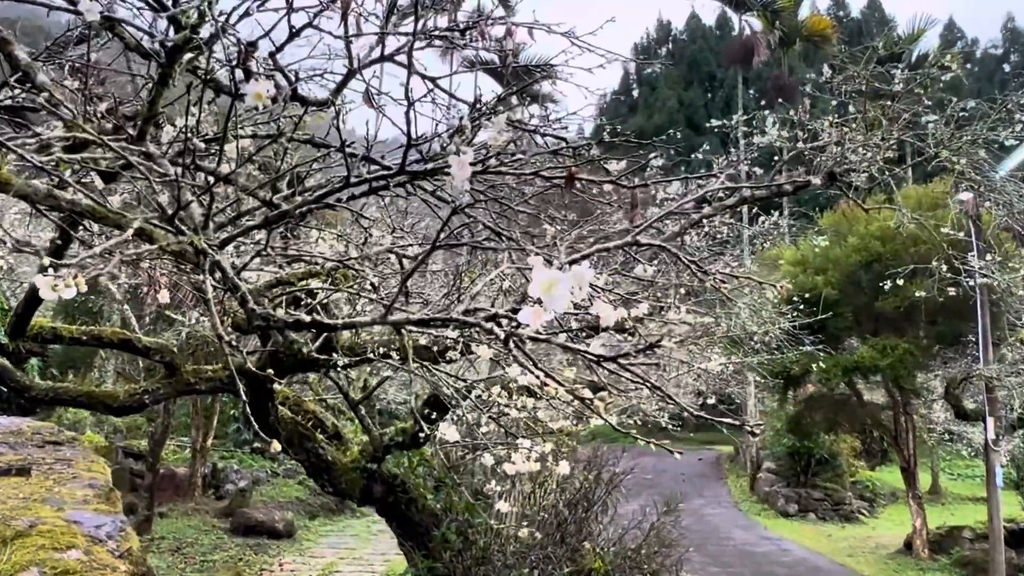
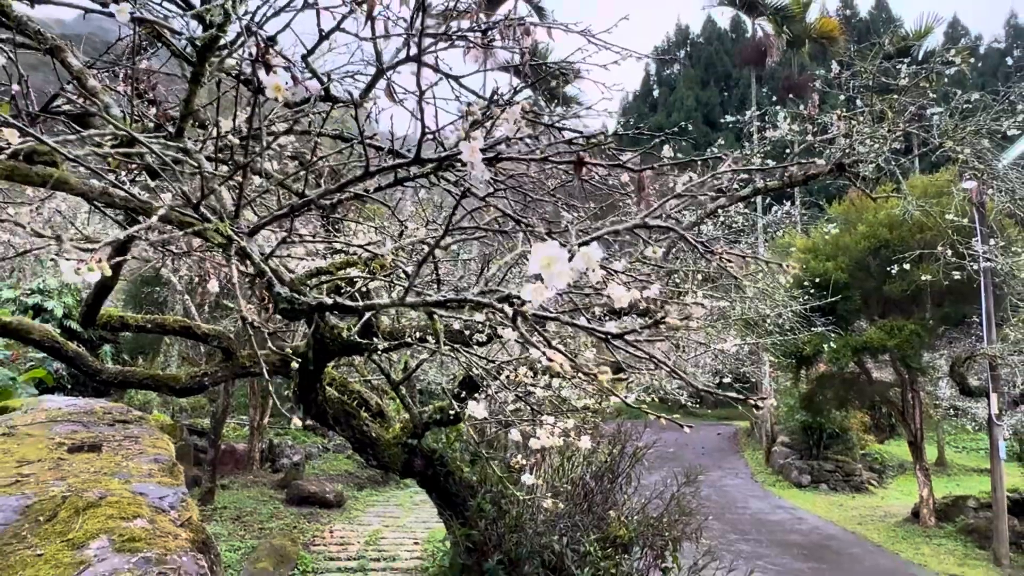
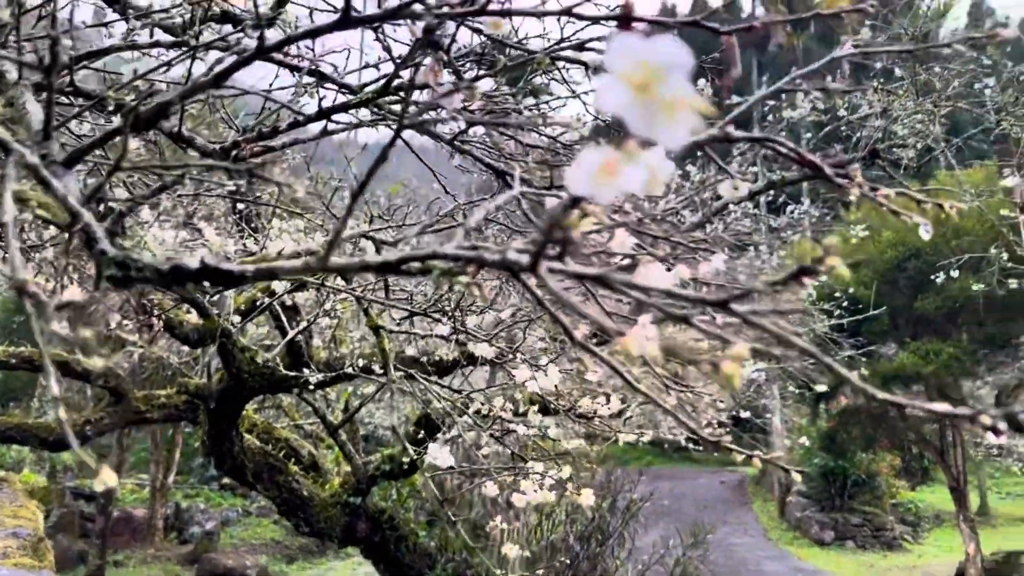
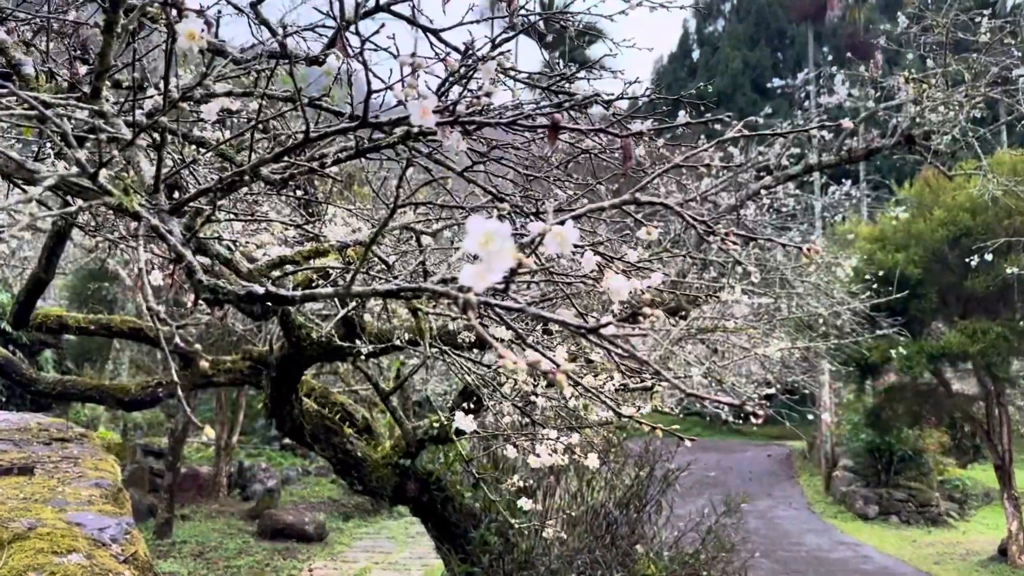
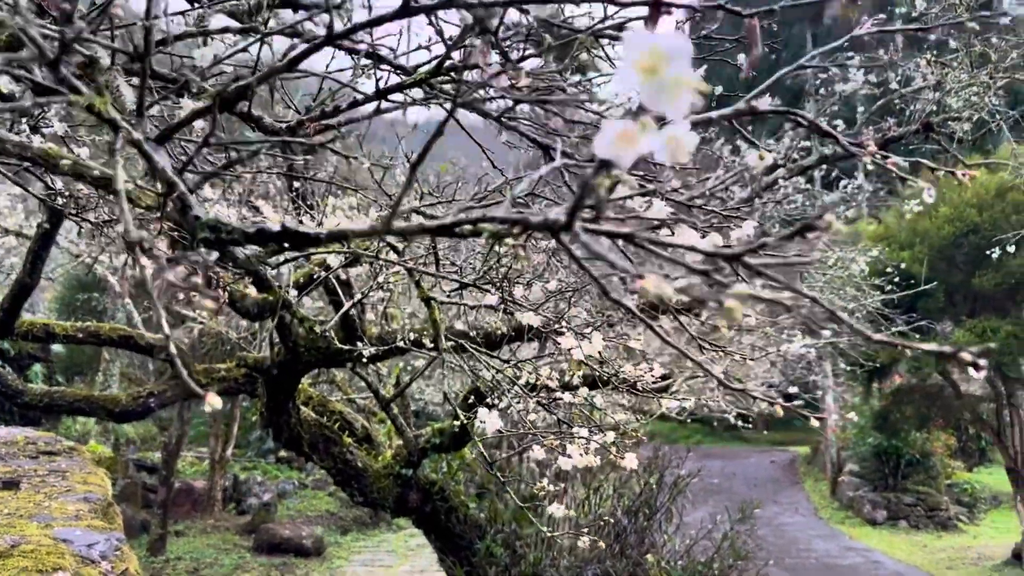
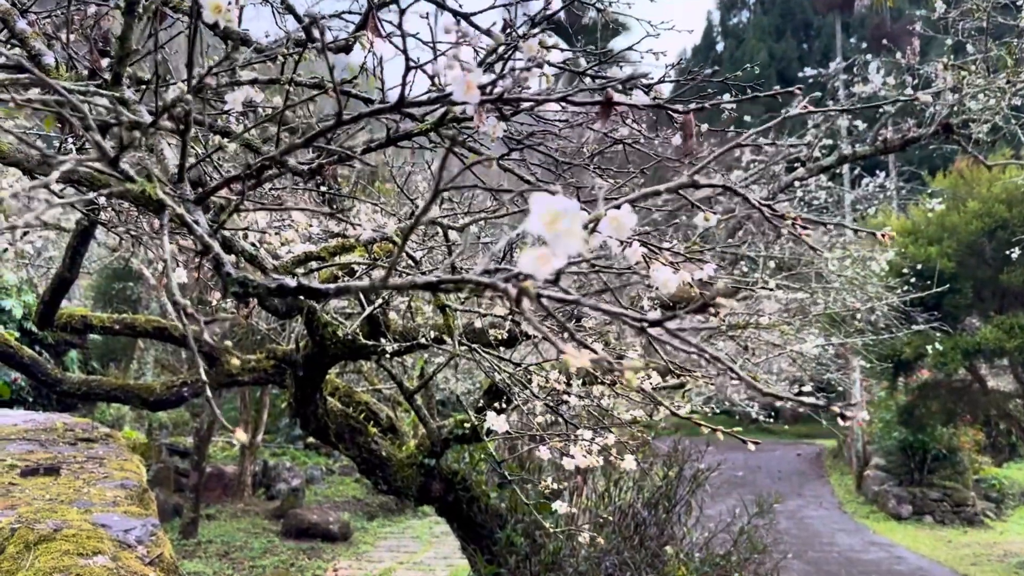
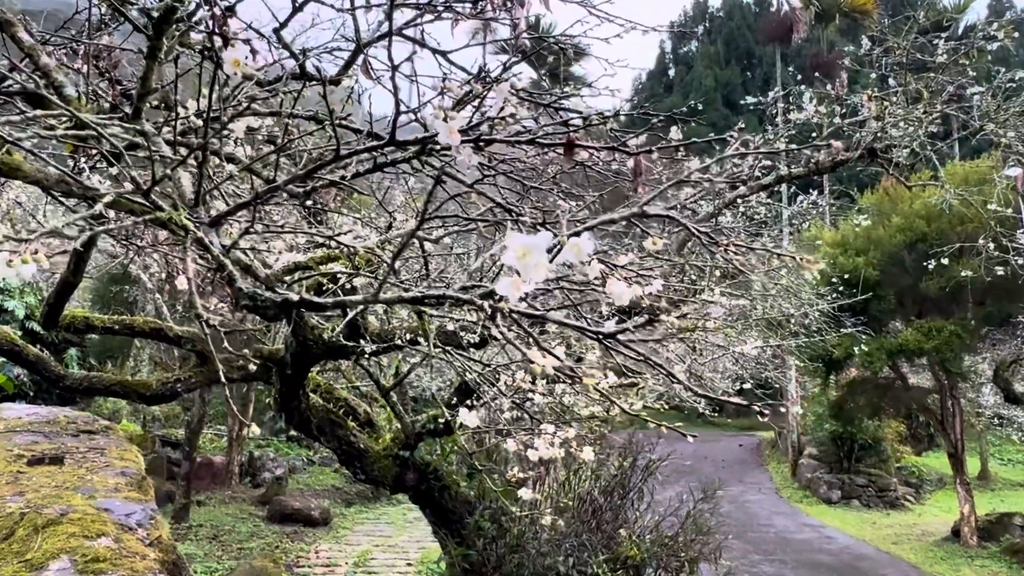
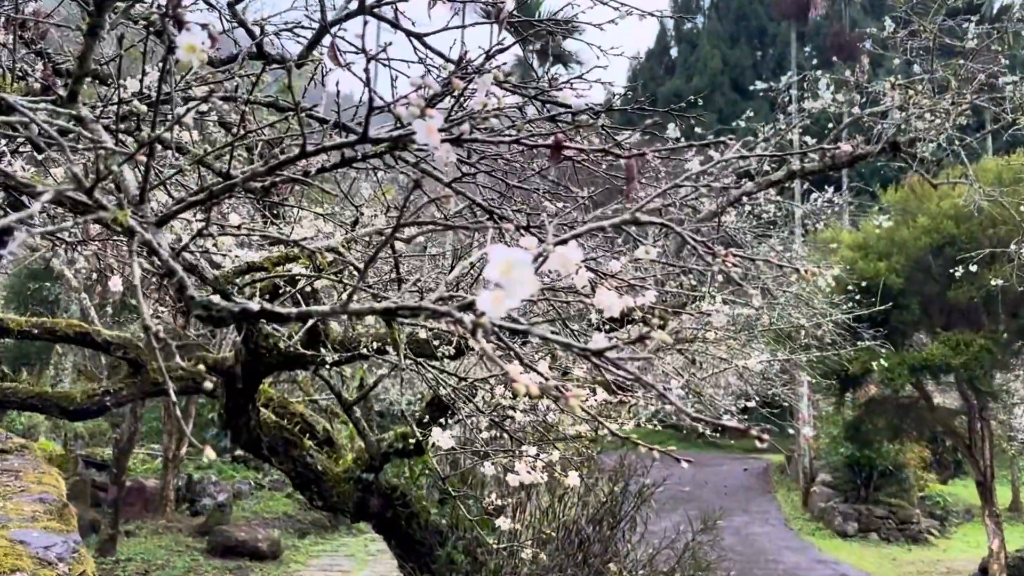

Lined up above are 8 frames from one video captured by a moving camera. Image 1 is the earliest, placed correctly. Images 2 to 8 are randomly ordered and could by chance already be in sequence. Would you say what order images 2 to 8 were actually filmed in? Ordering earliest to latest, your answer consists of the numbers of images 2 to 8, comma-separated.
8, 2, 7, 4, 6, 5, 3
